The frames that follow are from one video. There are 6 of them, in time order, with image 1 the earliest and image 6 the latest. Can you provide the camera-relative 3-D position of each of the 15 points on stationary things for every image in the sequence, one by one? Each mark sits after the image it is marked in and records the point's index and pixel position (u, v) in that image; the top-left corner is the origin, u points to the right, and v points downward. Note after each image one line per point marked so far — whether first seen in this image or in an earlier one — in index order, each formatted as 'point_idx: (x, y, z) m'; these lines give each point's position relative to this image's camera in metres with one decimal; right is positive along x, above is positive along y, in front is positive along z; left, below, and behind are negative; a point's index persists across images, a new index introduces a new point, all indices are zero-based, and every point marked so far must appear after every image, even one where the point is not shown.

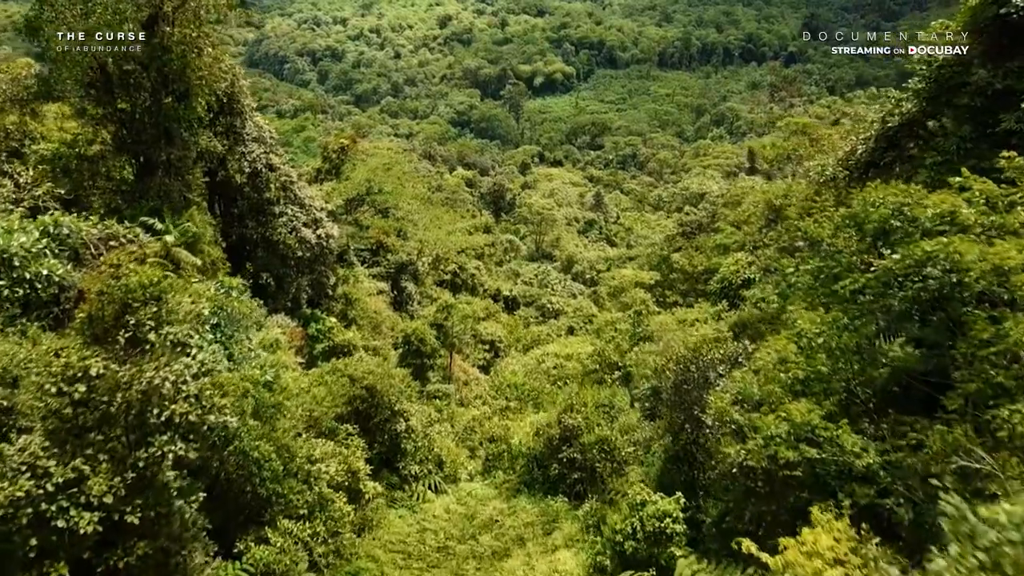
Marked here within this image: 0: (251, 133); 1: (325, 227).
0: (-6.1, +3.6, +17.6) m
1: (-4.8, +1.6, +19.5) m
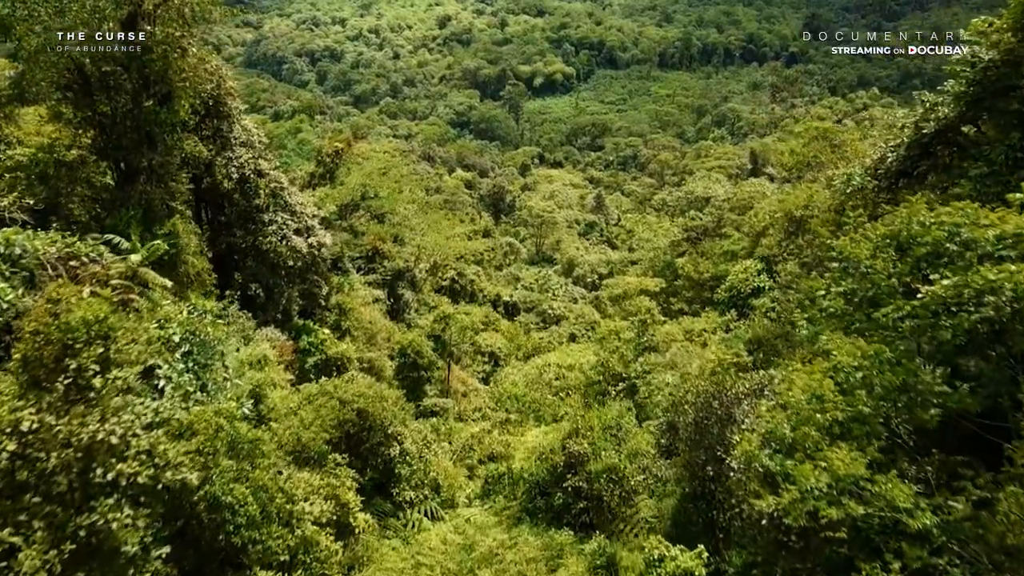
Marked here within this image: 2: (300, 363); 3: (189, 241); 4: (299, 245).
0: (-6.1, +3.4, +16.8) m
1: (-4.8, +1.3, +18.7) m
2: (-4.8, -1.7, +17.1) m
3: (-6.5, +0.9, +15.1) m
4: (-5.0, +1.0, +17.7) m
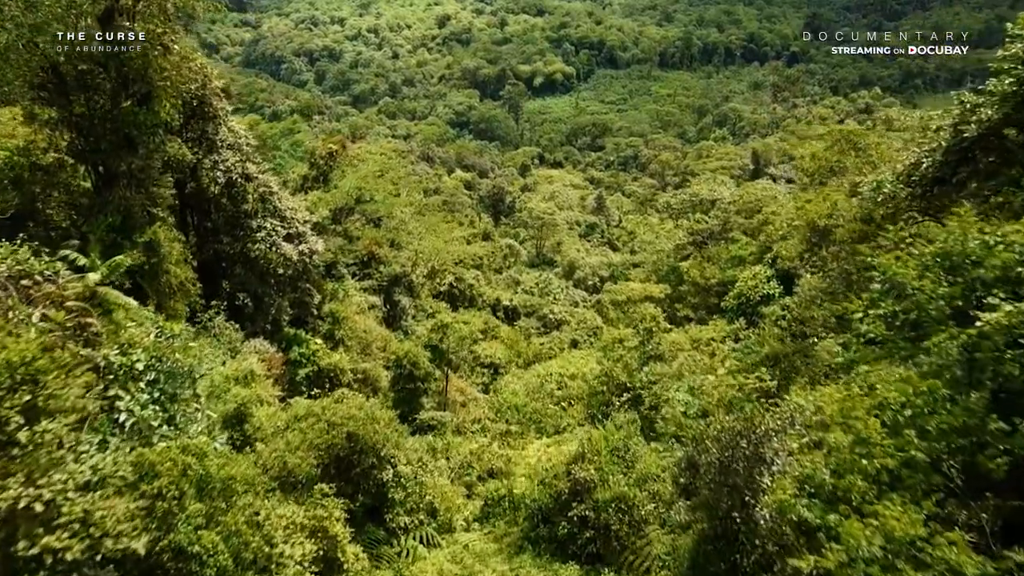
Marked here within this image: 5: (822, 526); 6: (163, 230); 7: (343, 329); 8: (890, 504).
0: (-6.1, +3.2, +16.0) m
1: (-4.8, +1.1, +17.9) m
2: (-4.8, -1.9, +16.3) m
3: (-6.5, +0.7, +14.3) m
4: (-5.0, +0.8, +16.9) m
5: (+2.3, -1.8, +5.7) m
6: (-6.7, +1.1, +14.4) m
7: (-4.4, -1.1, +19.4) m
8: (+2.6, -1.5, +5.3) m
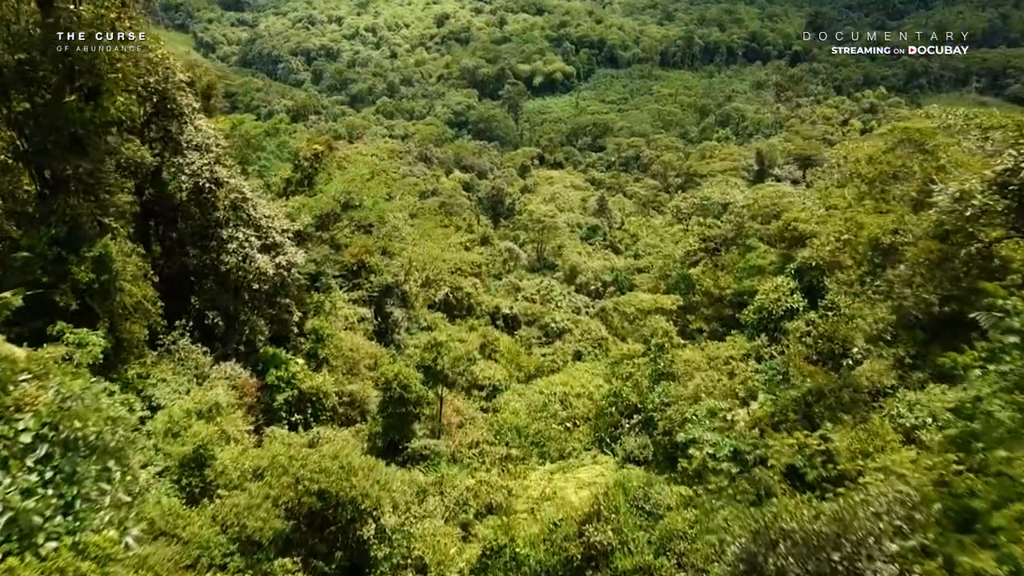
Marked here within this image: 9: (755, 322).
0: (-6.1, +2.8, +14.3) m
1: (-4.8, +0.8, +16.2) m
2: (-4.8, -2.2, +14.6) m
3: (-6.4, +0.4, +12.6) m
4: (-5.0, +0.5, +15.2) m
5: (+2.4, -2.1, +4.0) m
6: (-6.7, +0.8, +12.7) m
7: (-4.3, -1.4, +17.7) m
8: (+2.7, -1.9, +3.6) m
9: (+6.4, -0.9, +19.9) m
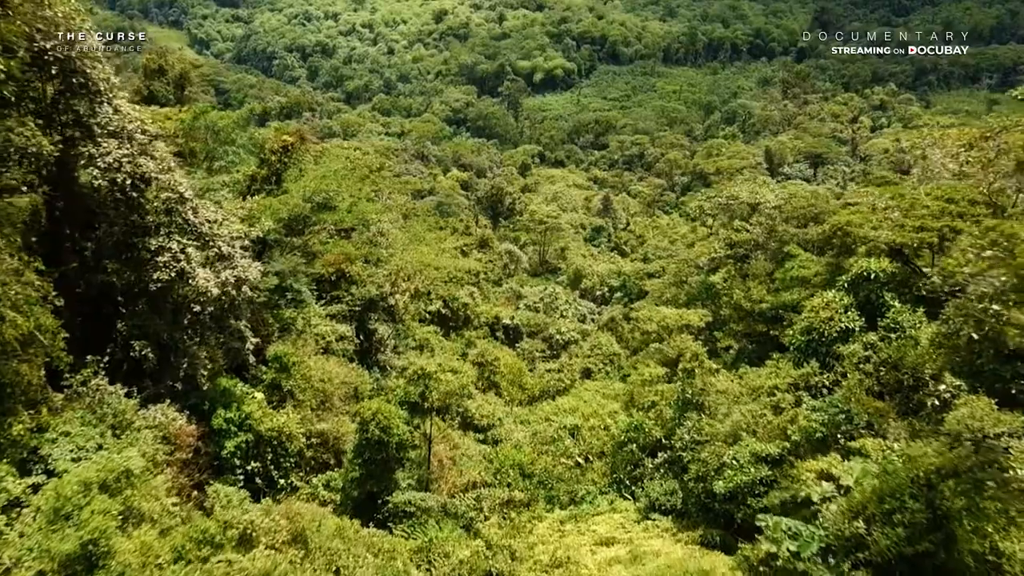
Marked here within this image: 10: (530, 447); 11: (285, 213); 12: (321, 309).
0: (-6.0, +2.5, +11.3) m
1: (-4.7, +0.4, +13.2) m
2: (-4.7, -2.6, +11.6) m
3: (-6.4, 0.0, +9.6) m
4: (-4.9, +0.1, +12.2) m
5: (+2.5, -2.5, +1.0) m
6: (-6.6, +0.4, +9.7) m
7: (-4.3, -1.8, +14.7) m
8: (+2.8, -2.2, +0.6) m
9: (+6.5, -1.3, +16.9) m
10: (+0.5, -4.0, +18.9) m
11: (-6.0, +2.0, +20.3) m
12: (-4.7, -0.6, +18.2) m
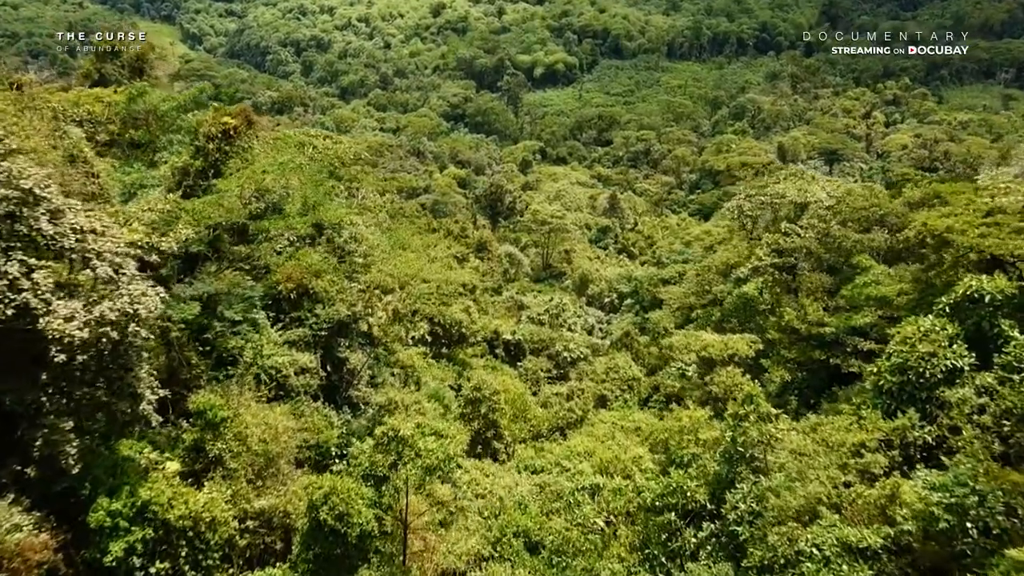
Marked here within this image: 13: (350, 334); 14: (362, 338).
0: (-6.0, +2.0, +7.6) m
1: (-4.6, 0.0, +9.4) m
2: (-4.6, -3.0, +7.8) m
3: (-6.3, -0.4, +5.8) m
4: (-4.8, -0.3, +8.5) m
5: (+2.5, -3.0, -2.8) m
6: (-6.5, 0.0, +5.9) m
7: (-4.2, -2.2, +10.9) m
8: (+2.8, -2.7, -3.2) m
9: (+6.6, -1.7, +13.1) m
10: (+0.5, -4.4, +15.1) m
11: (-5.9, +1.6, +16.6) m
12: (-4.6, -1.0, +14.4) m
13: (-3.5, -1.0, +16.0) m
14: (-3.3, -1.1, +16.4) m
